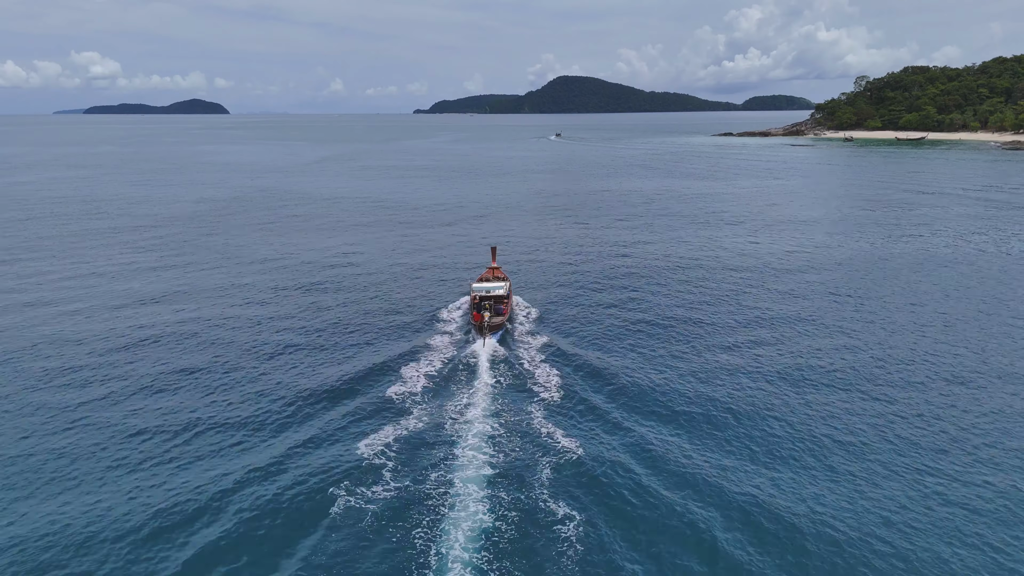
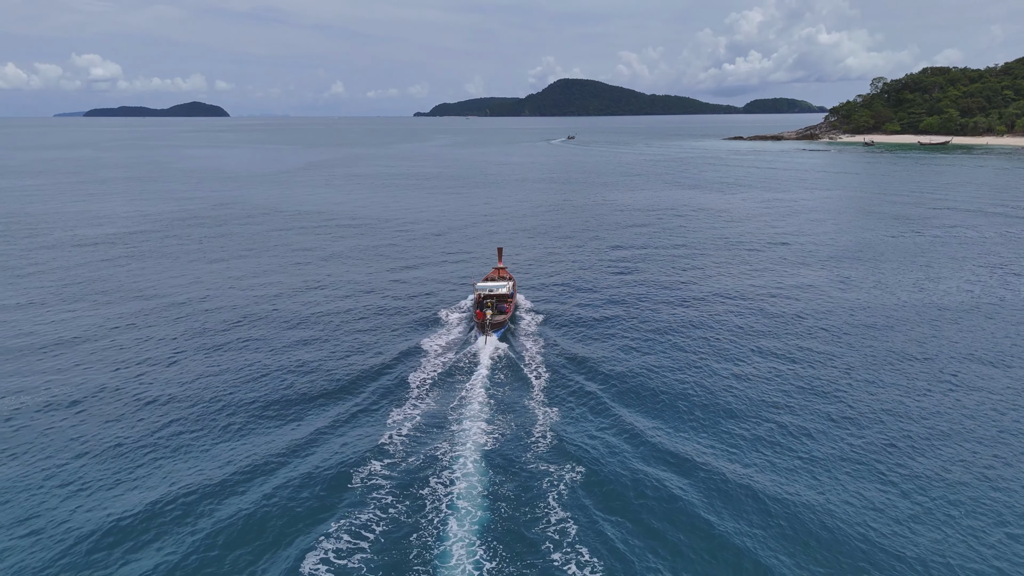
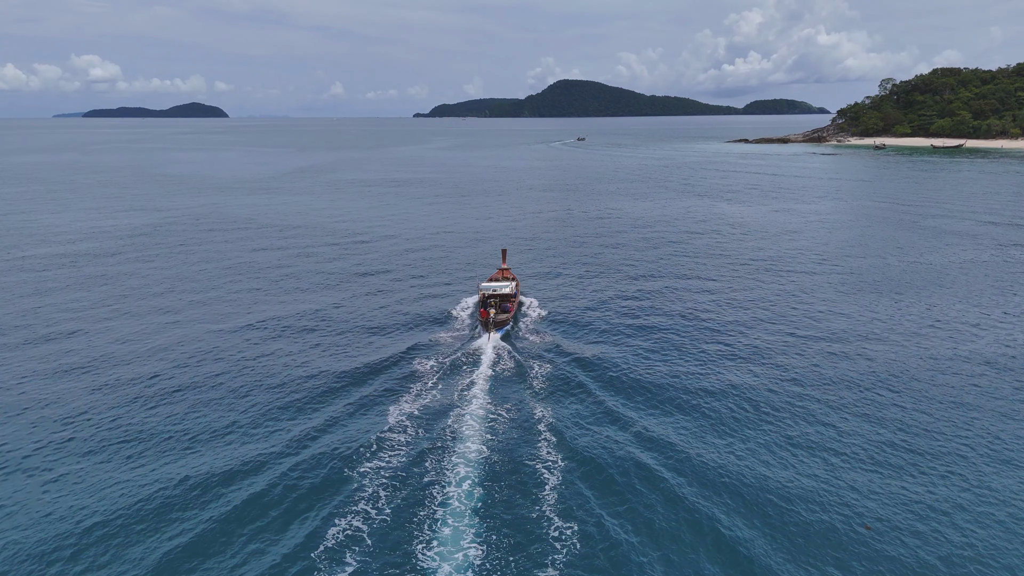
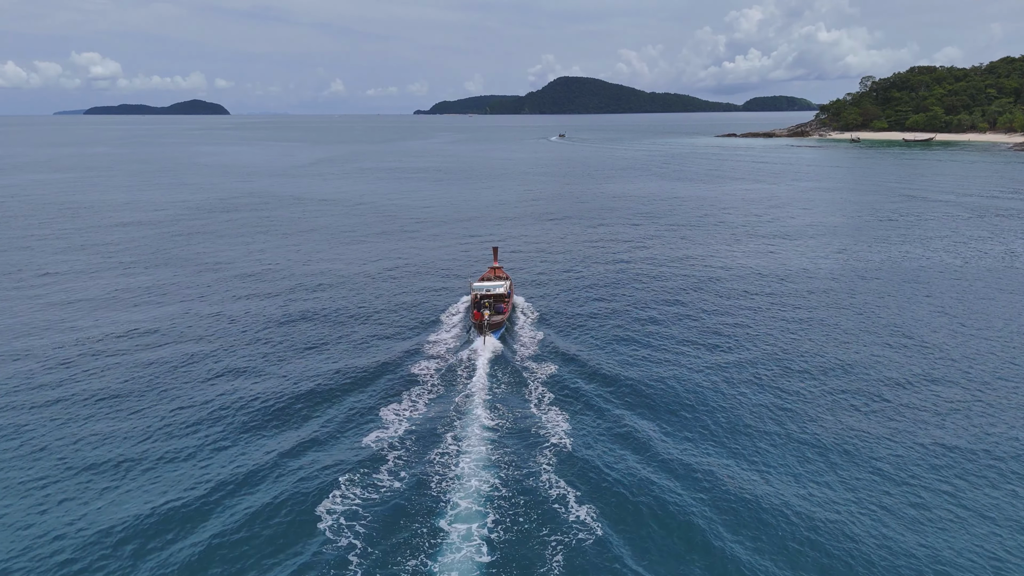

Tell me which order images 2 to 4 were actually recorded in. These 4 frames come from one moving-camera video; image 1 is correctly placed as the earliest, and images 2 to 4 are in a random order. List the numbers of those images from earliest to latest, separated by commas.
4, 2, 3
